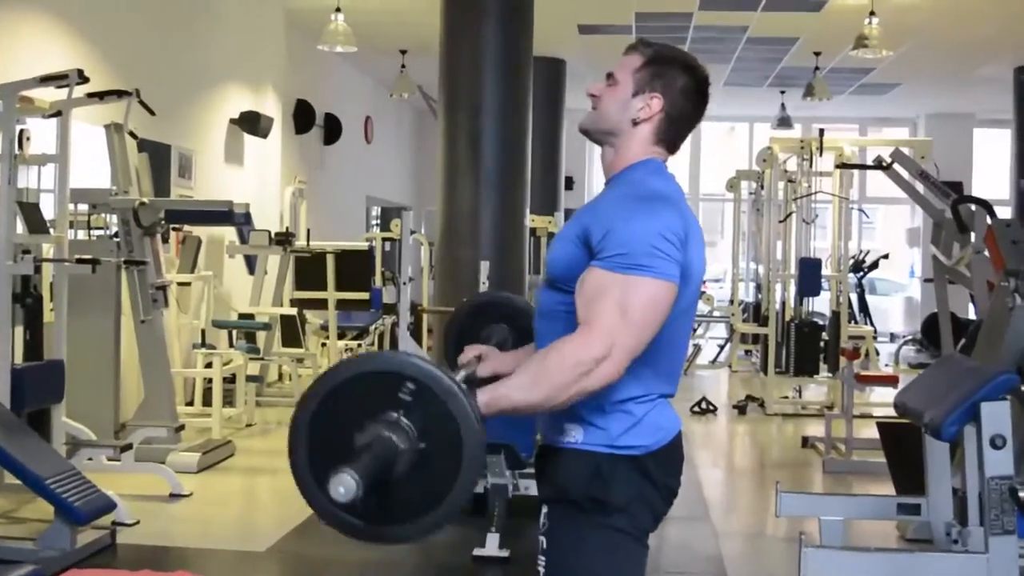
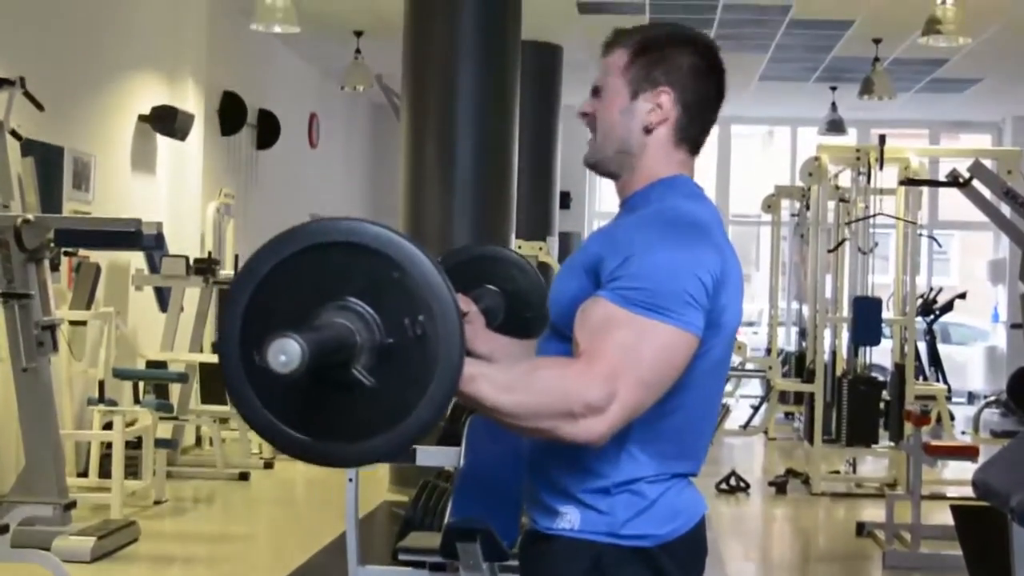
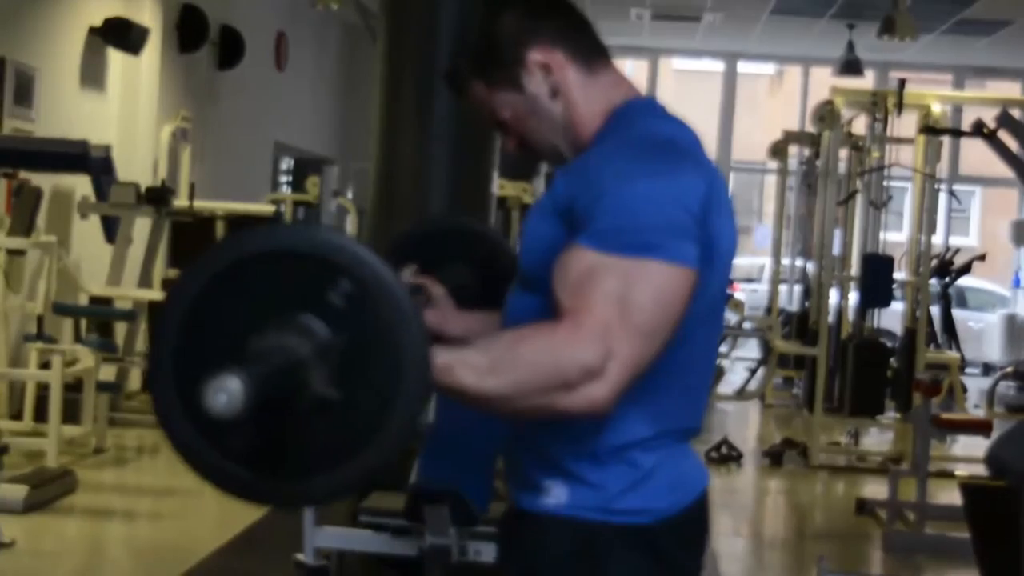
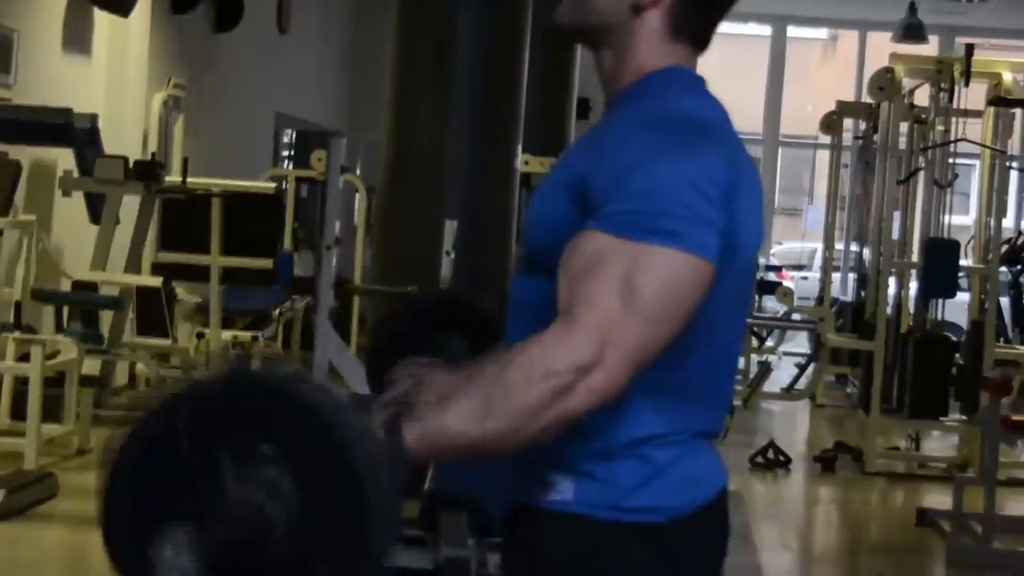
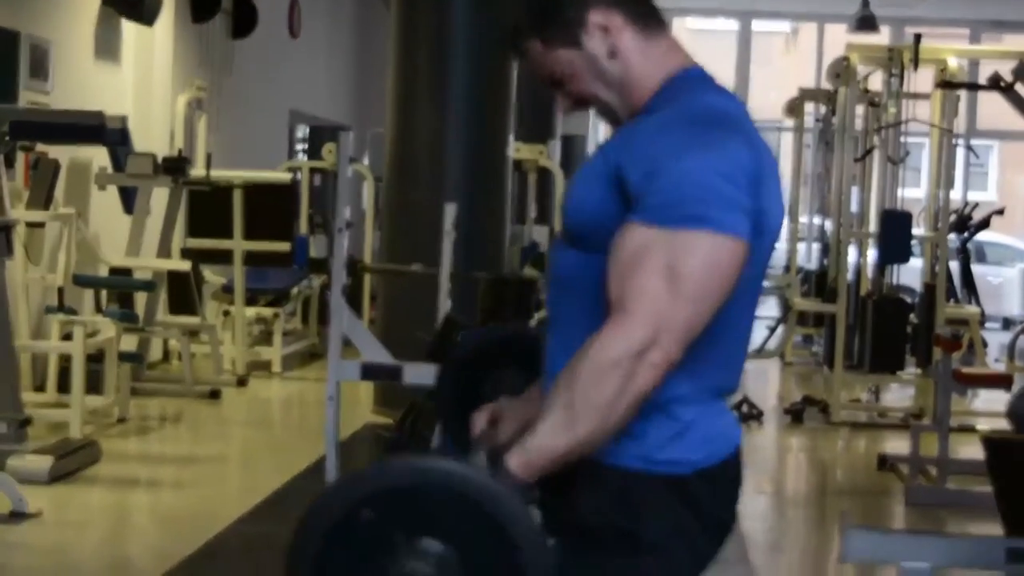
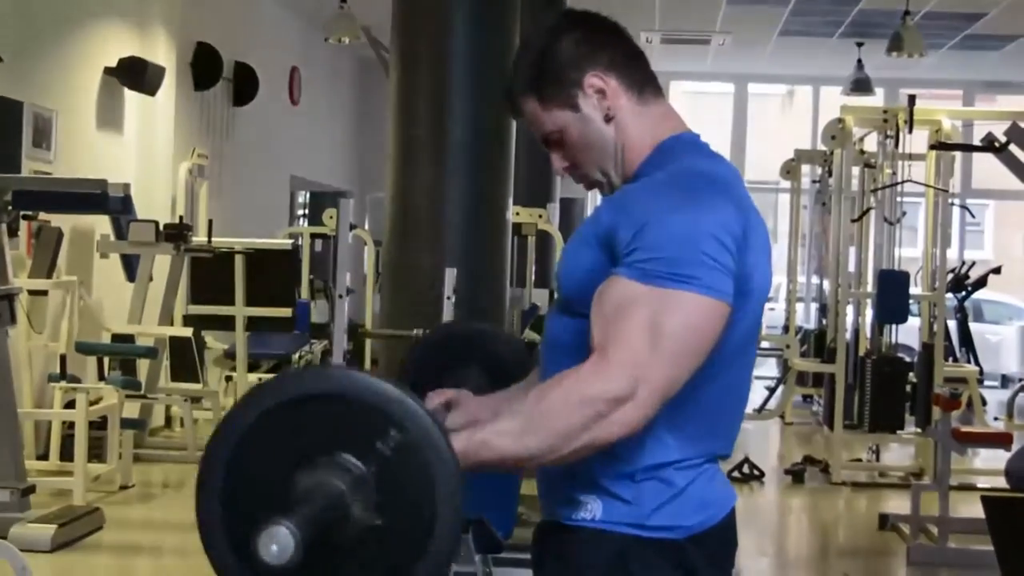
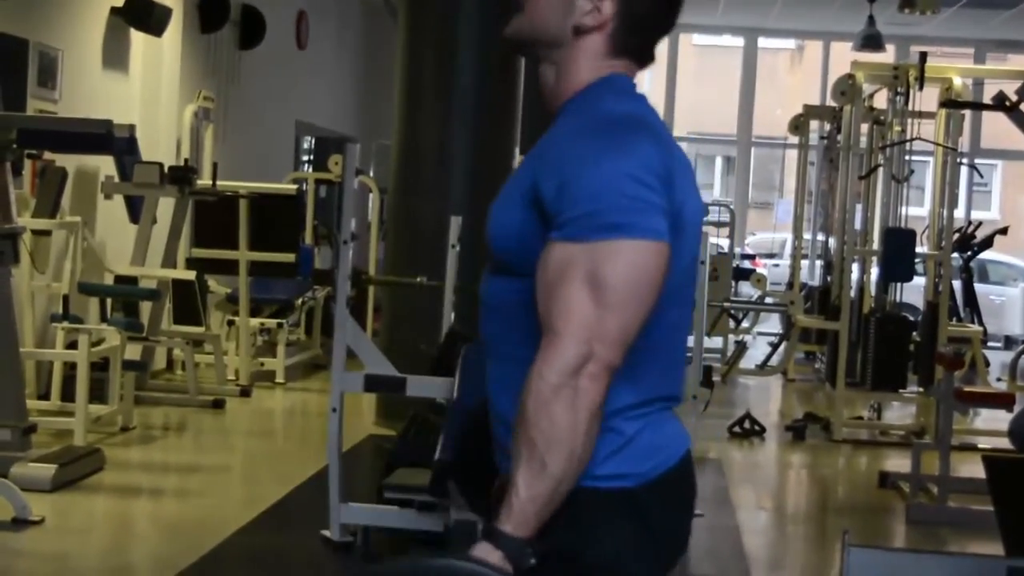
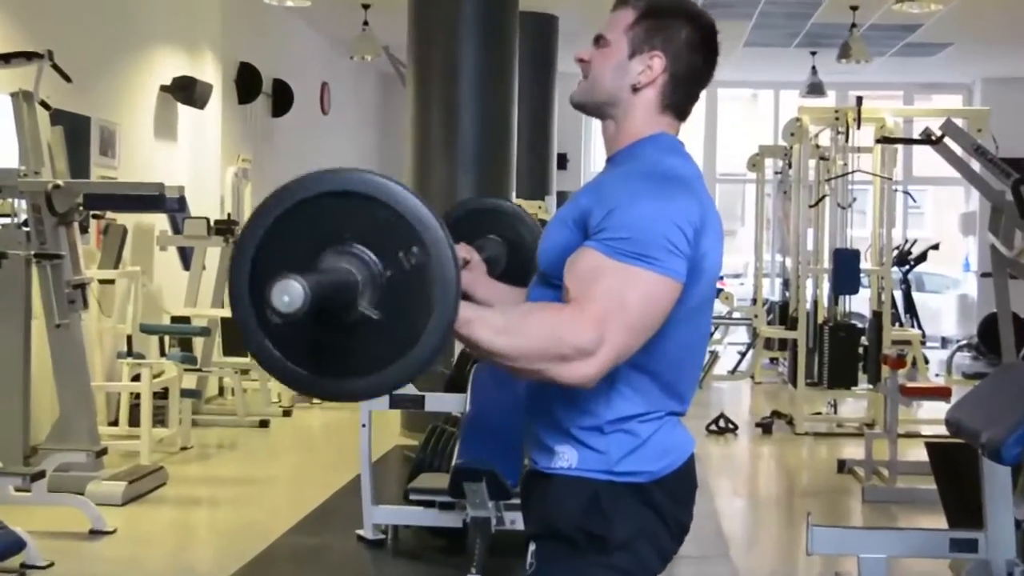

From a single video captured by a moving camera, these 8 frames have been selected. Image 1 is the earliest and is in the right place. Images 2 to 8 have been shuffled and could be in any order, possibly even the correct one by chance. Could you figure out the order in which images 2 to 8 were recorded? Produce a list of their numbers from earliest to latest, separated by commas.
8, 2, 6, 5, 3, 7, 4
